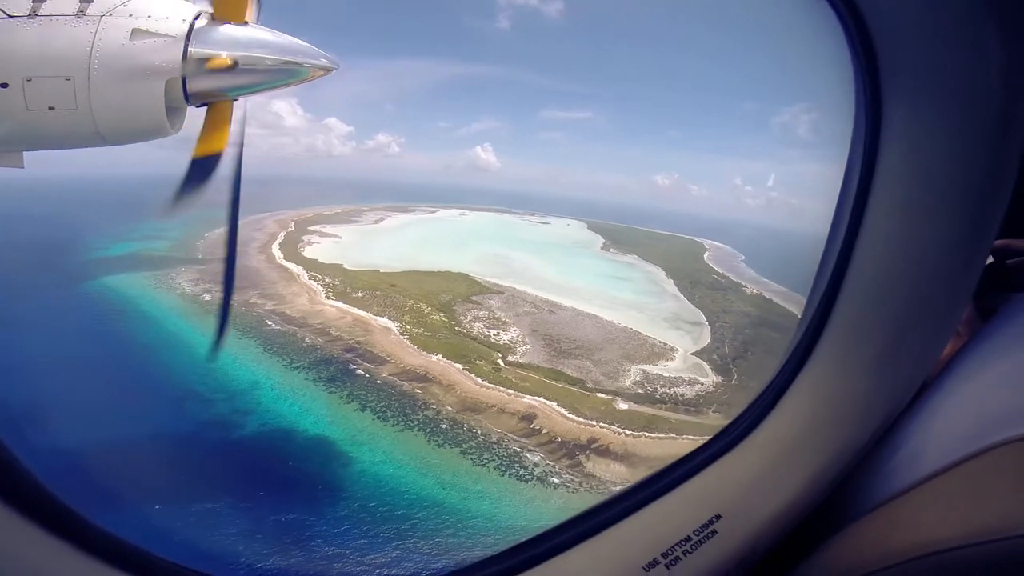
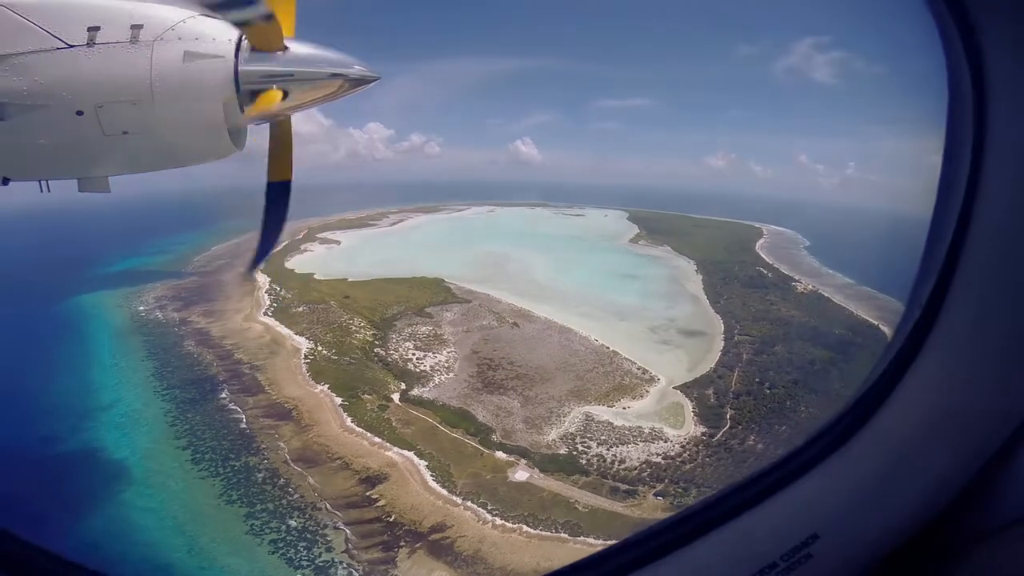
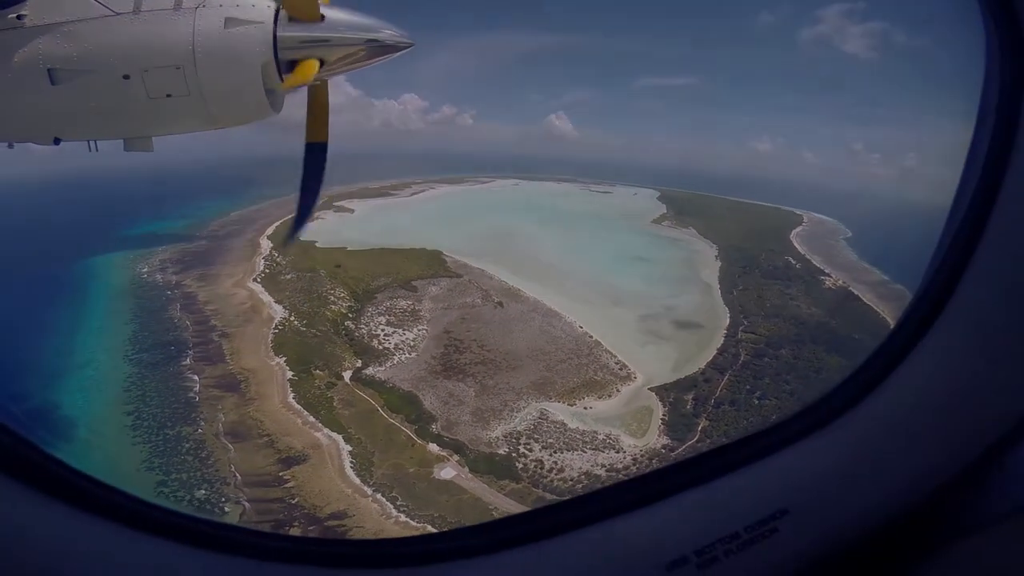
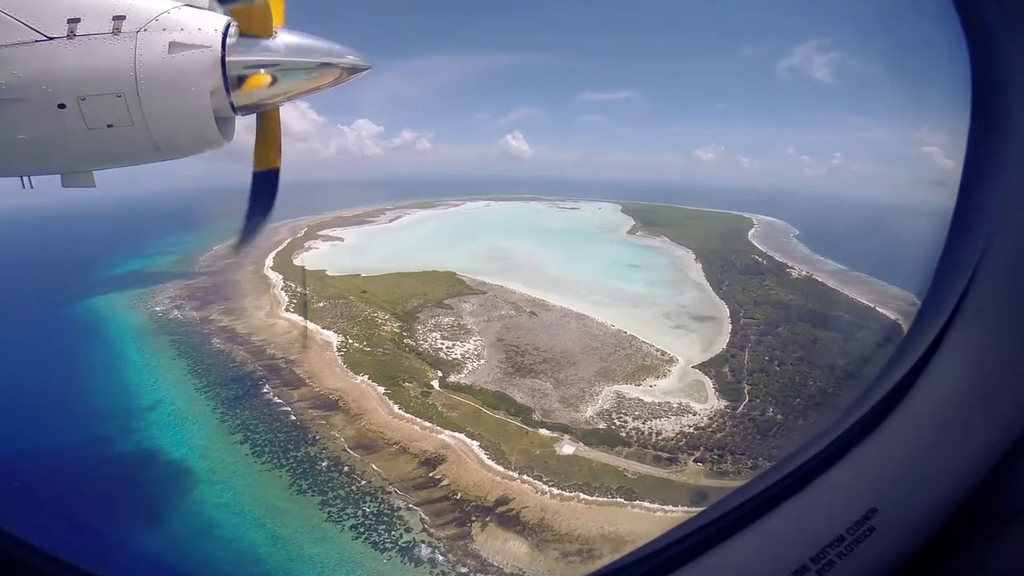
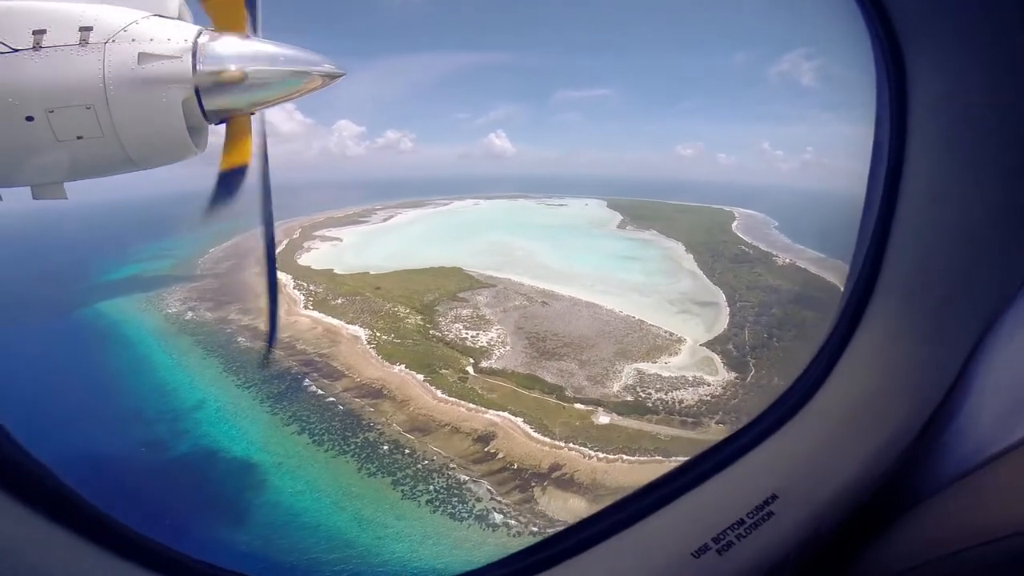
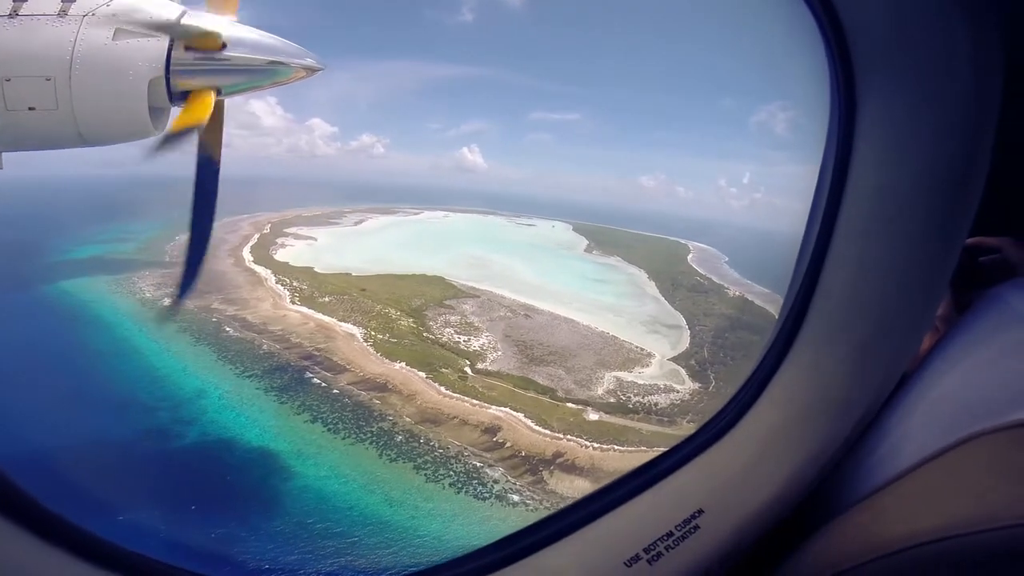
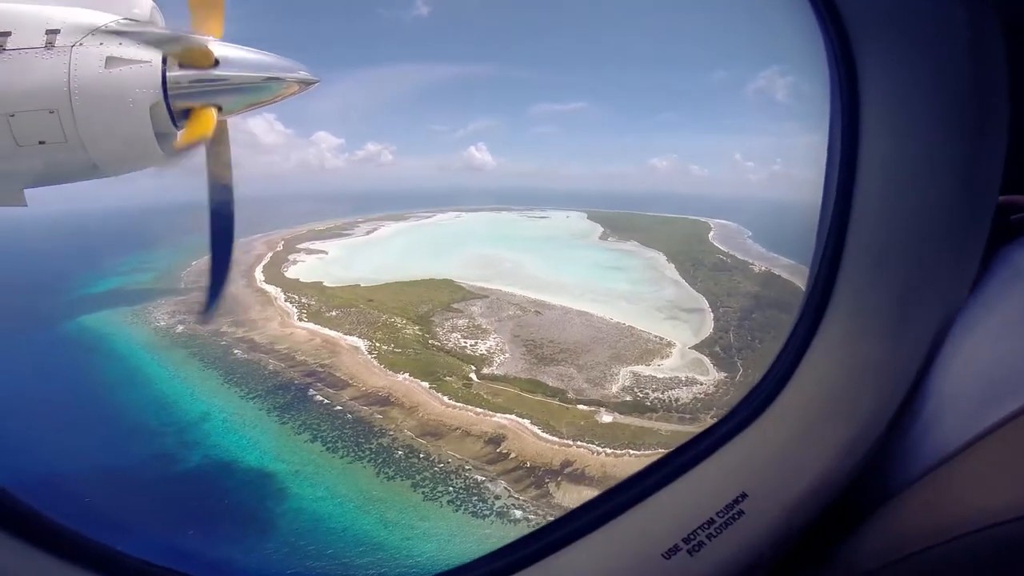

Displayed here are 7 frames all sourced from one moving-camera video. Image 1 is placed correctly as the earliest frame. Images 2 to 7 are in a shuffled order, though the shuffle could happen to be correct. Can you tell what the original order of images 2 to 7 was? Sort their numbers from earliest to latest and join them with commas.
6, 7, 5, 4, 2, 3
